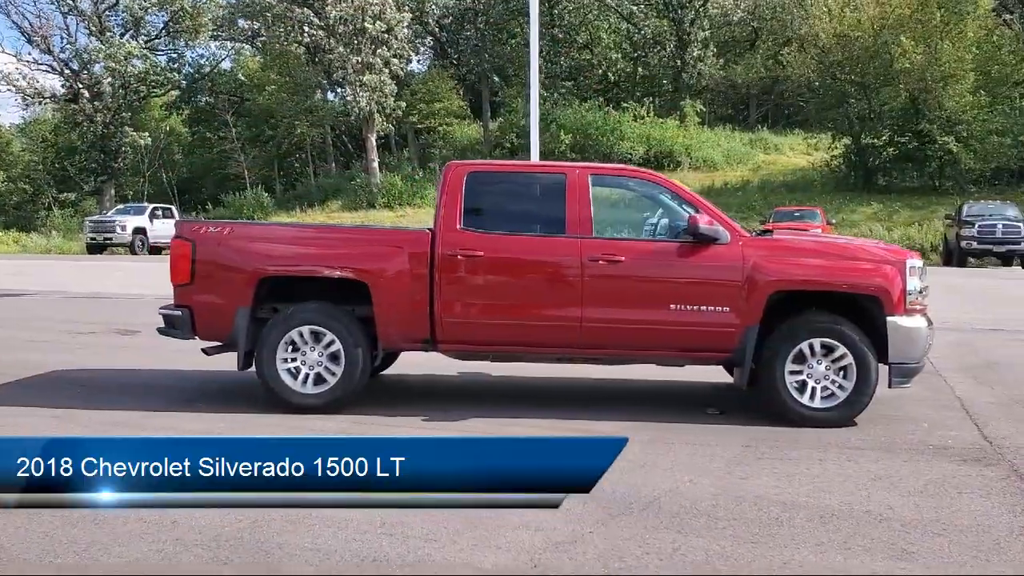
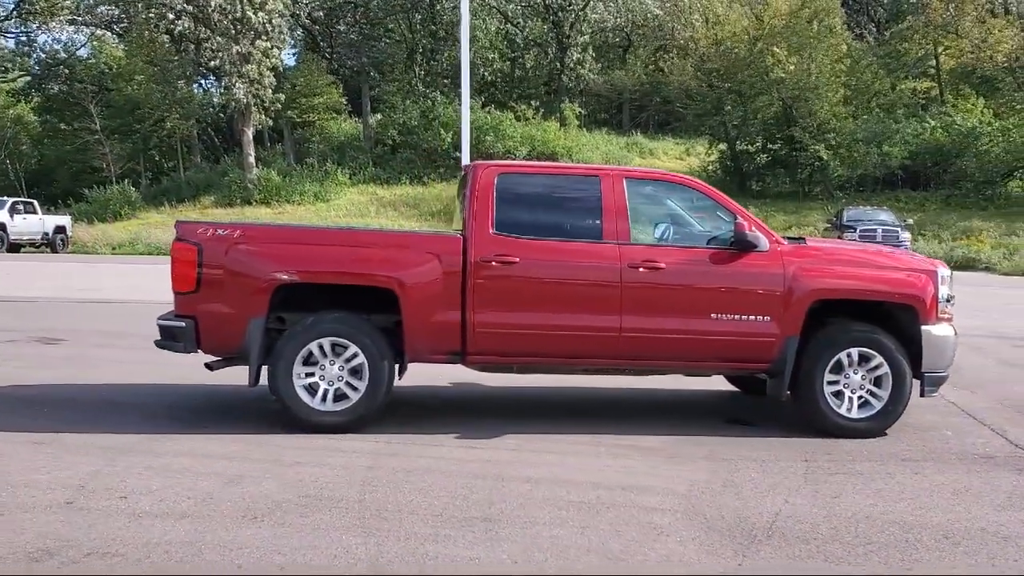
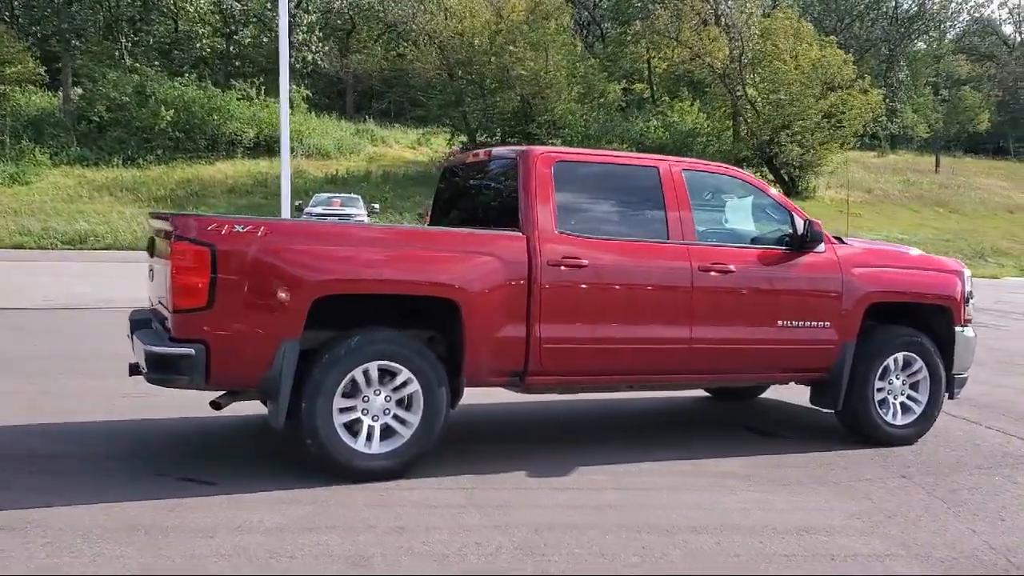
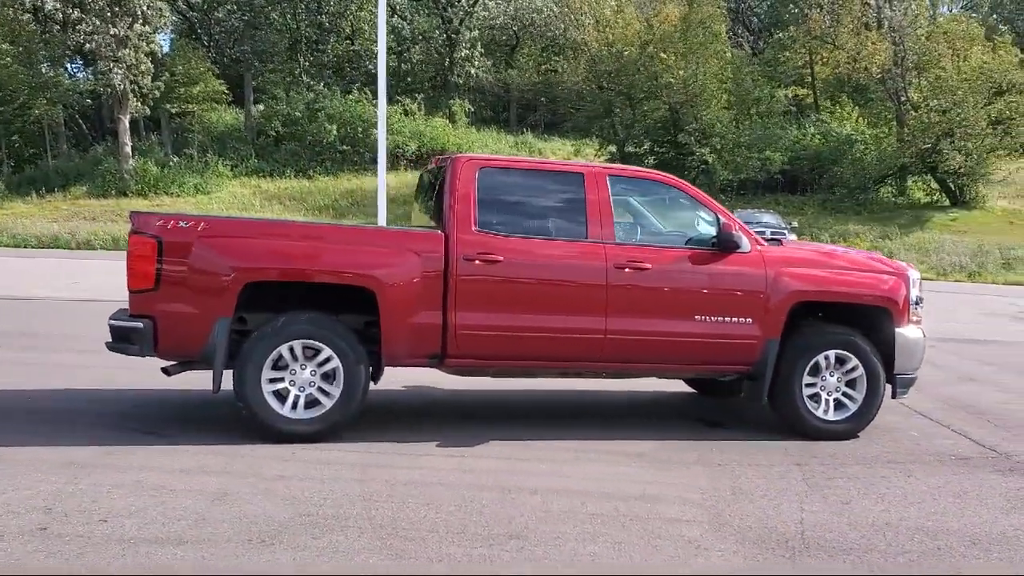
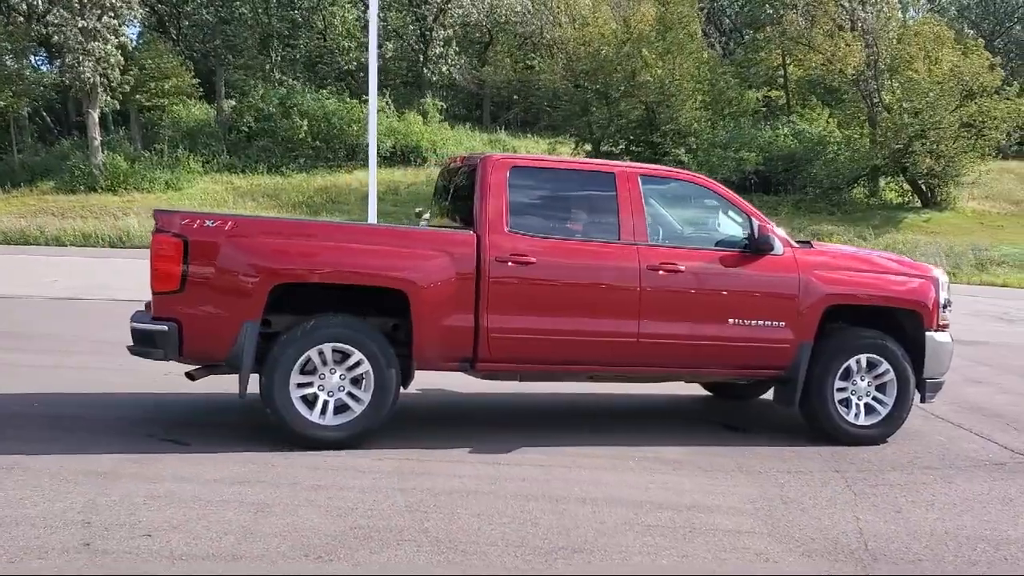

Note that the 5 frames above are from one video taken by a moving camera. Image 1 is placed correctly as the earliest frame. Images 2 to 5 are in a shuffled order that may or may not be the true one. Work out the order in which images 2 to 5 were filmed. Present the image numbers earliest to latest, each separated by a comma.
2, 4, 5, 3
